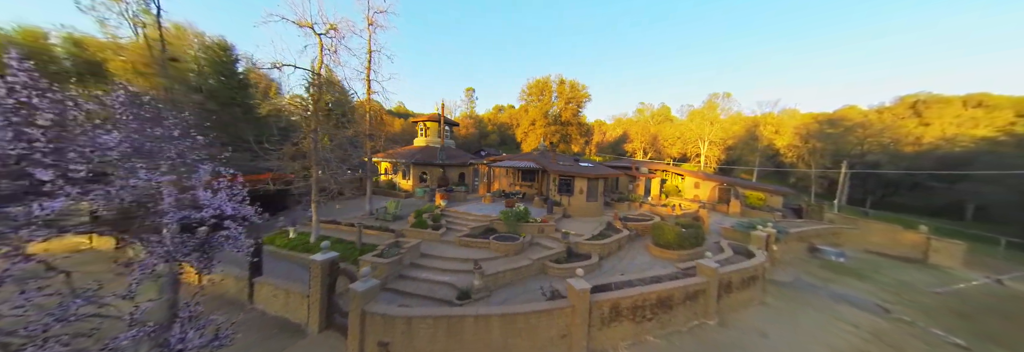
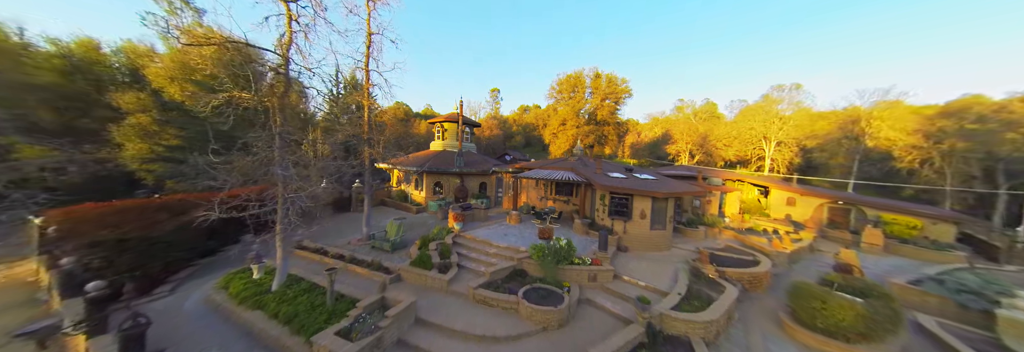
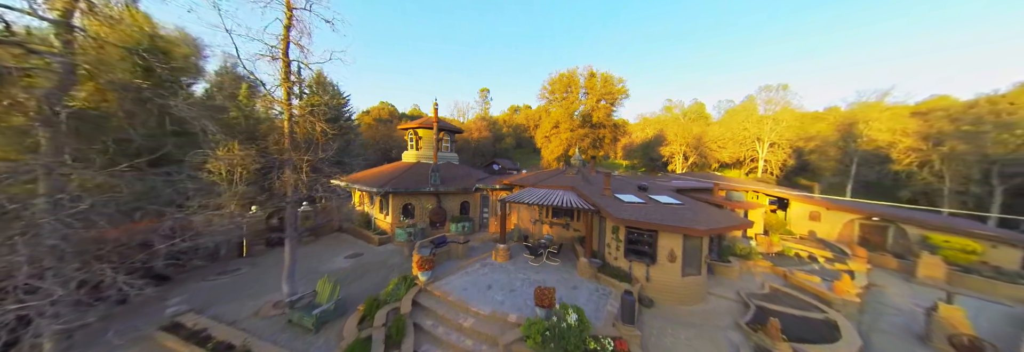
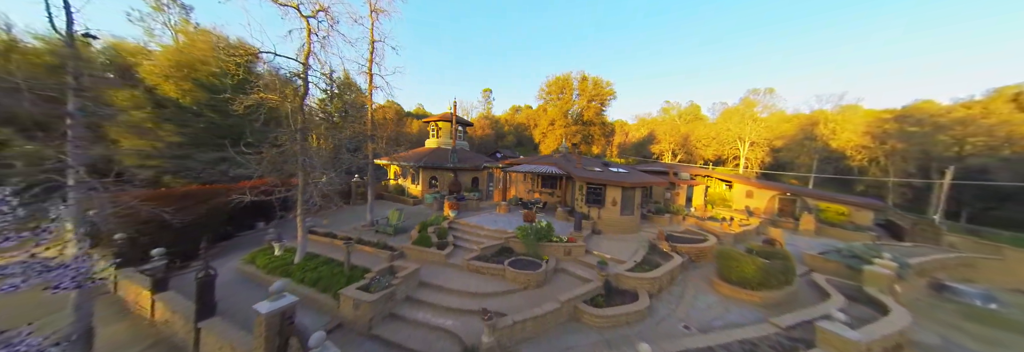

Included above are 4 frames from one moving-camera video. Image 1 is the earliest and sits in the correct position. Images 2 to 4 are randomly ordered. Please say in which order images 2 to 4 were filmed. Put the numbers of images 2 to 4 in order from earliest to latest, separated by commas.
4, 2, 3
